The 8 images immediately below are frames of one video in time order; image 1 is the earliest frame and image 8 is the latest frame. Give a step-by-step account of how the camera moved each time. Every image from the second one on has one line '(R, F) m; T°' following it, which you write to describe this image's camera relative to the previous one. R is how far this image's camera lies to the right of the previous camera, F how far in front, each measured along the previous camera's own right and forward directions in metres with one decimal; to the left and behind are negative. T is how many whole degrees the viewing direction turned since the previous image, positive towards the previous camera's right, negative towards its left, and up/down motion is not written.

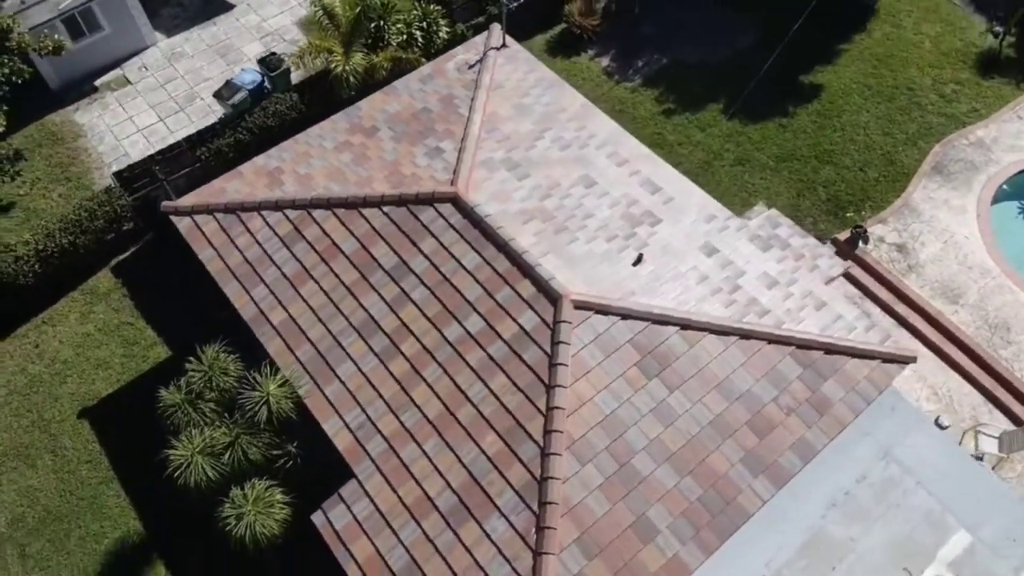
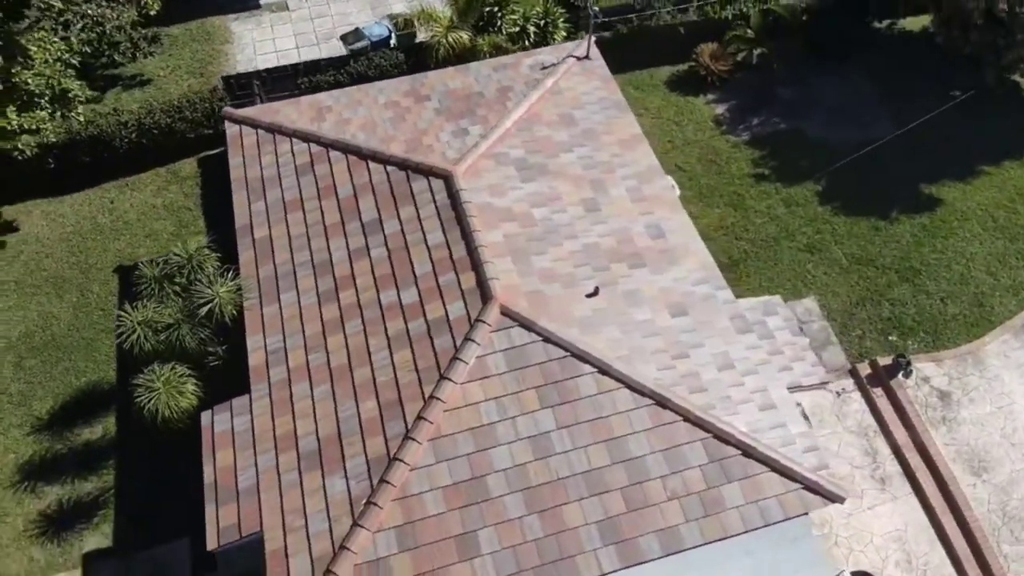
(+4.6, +0.7) m; -13°
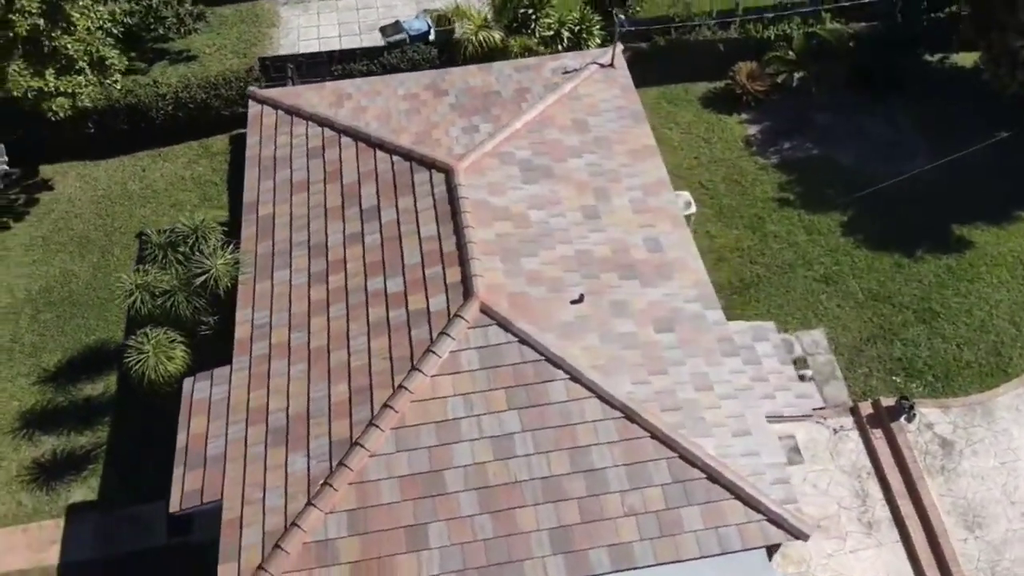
(+1.4, +0.1) m; -4°
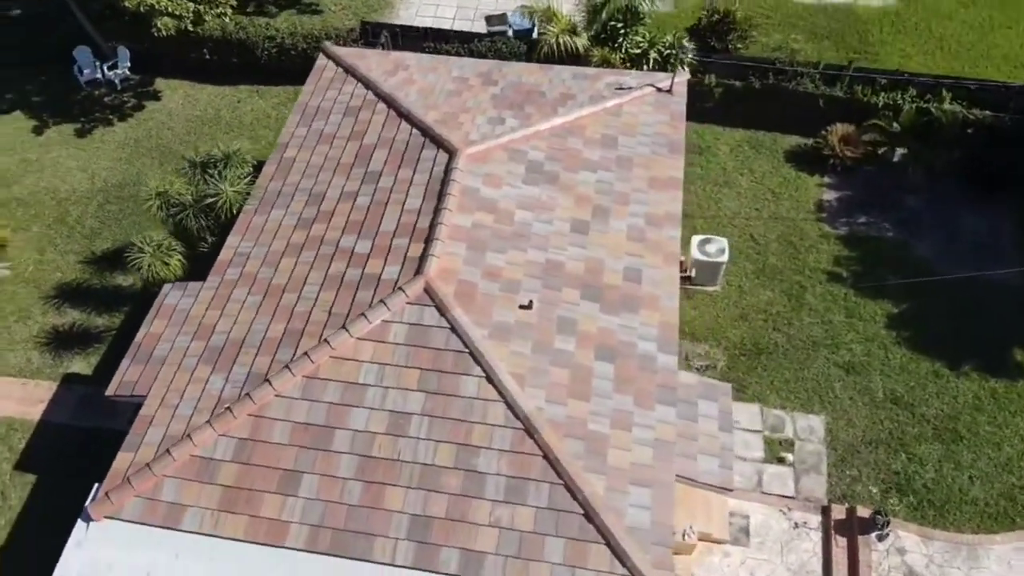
(+3.8, +0.5) m; -11°
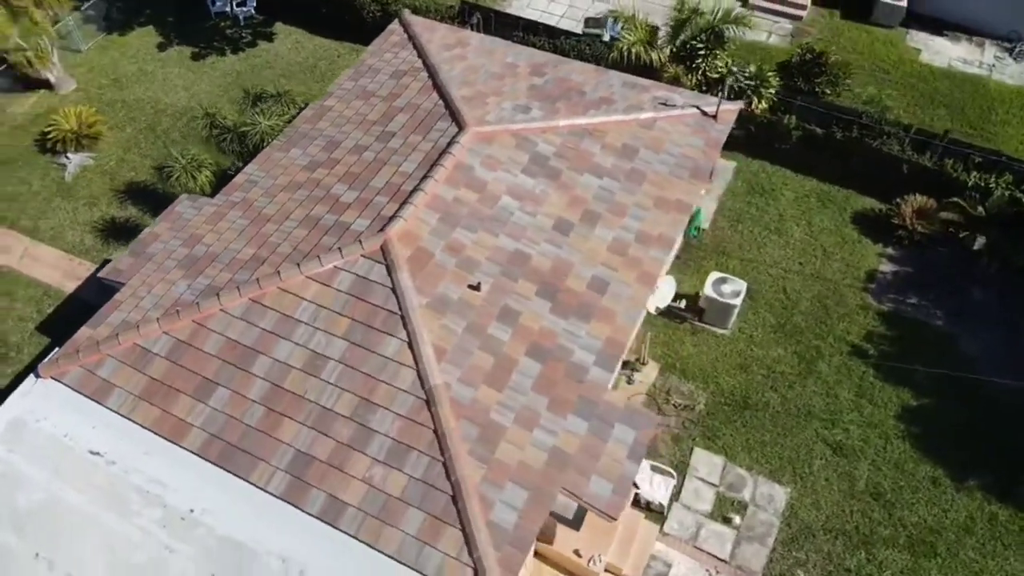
(+3.7, +0.4) m; -11°
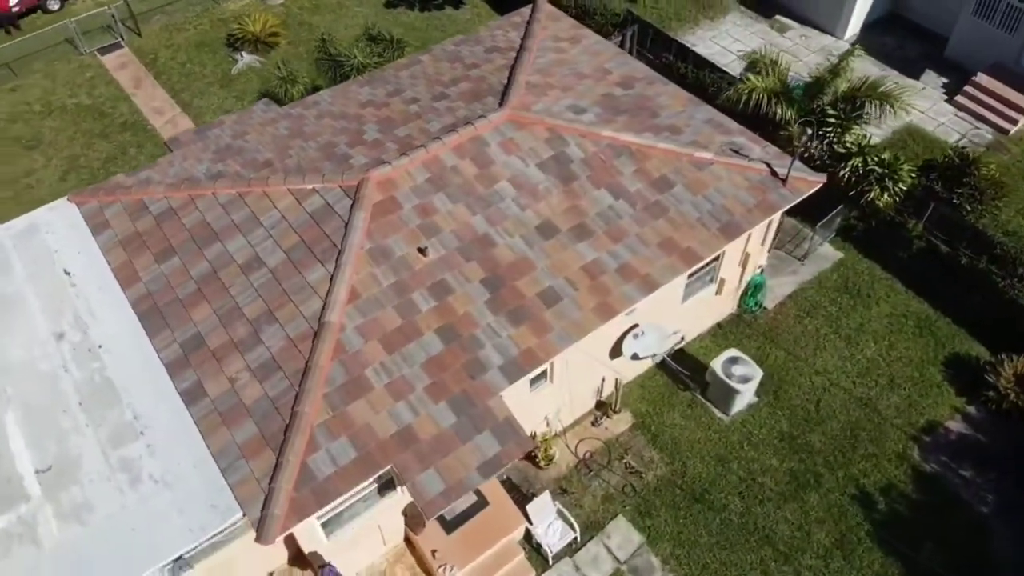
(+5.4, +1.4) m; -17°
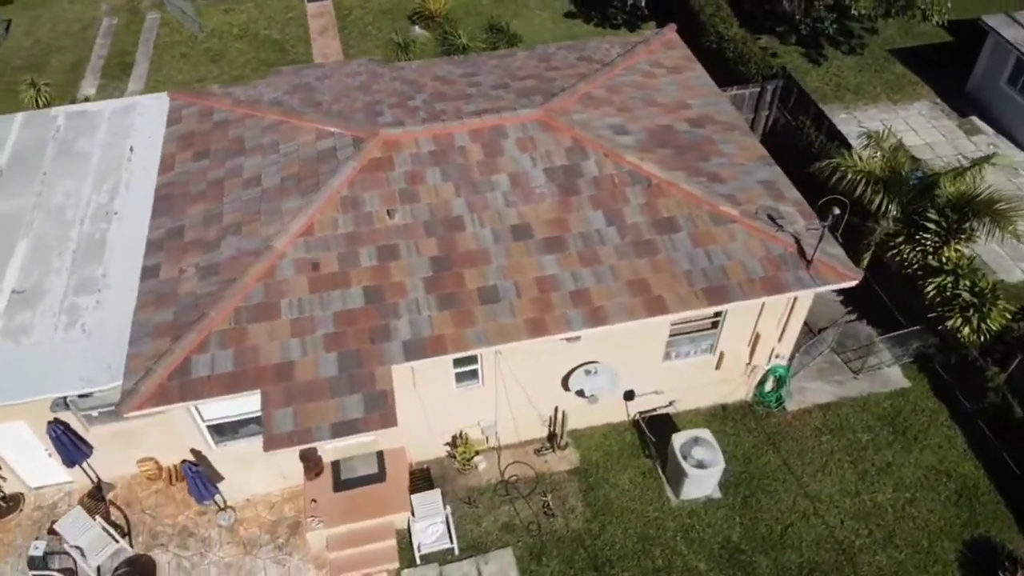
(+5.2, +1.3) m; -17°
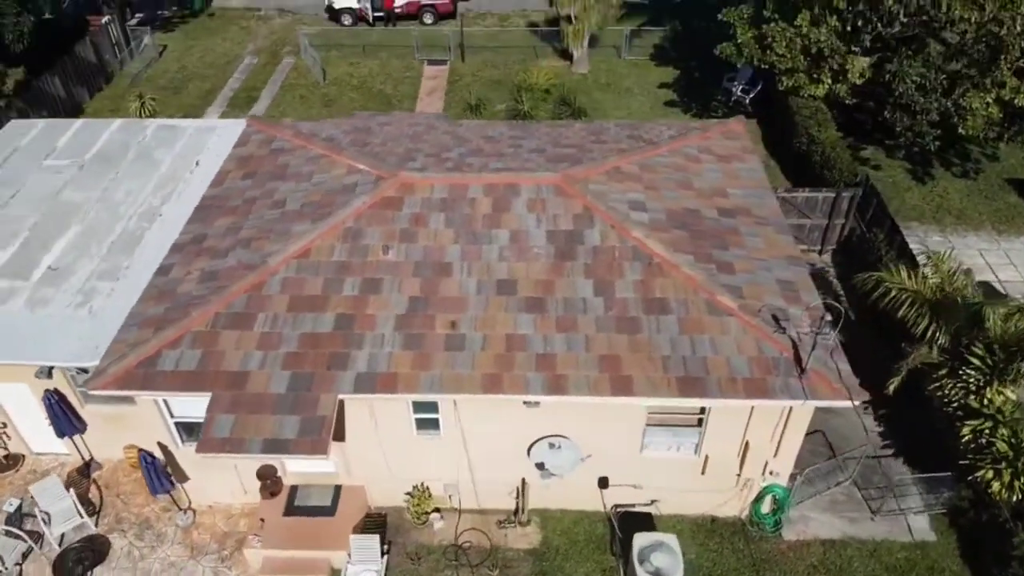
(+3.1, +0.6) m; -11°
